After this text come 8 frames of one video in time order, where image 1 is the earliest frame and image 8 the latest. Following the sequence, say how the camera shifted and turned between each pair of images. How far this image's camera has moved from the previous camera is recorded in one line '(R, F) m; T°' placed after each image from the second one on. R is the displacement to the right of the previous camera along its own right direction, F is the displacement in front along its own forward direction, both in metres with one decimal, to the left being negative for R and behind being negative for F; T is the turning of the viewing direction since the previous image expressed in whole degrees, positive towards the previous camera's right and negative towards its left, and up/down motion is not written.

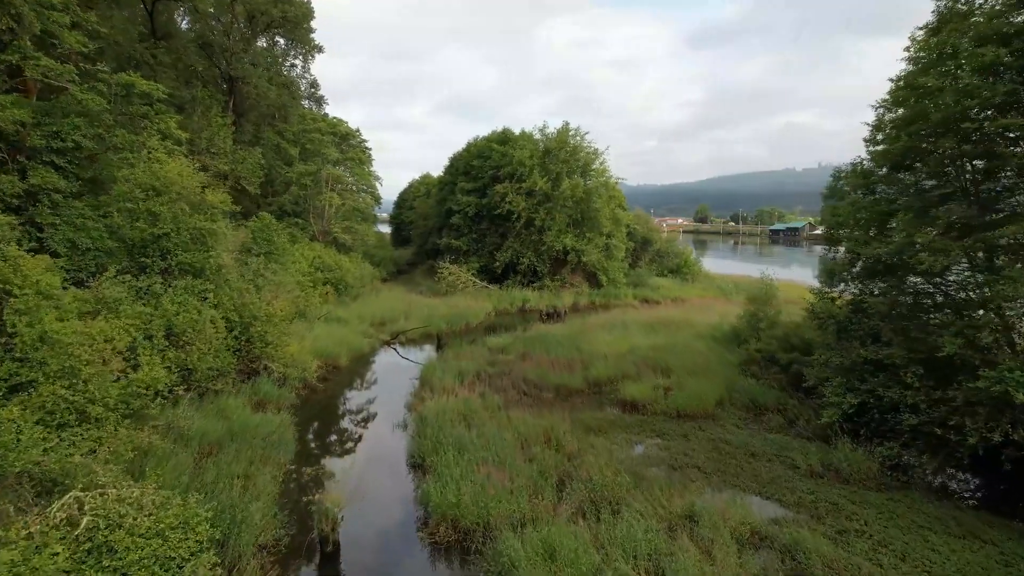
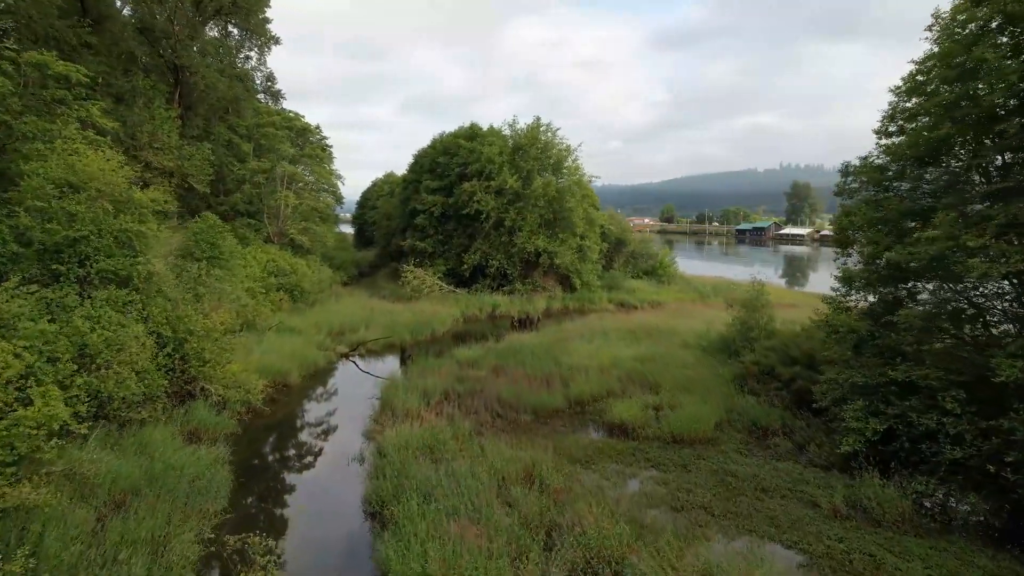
(-0.1, +1.3) m; +3°
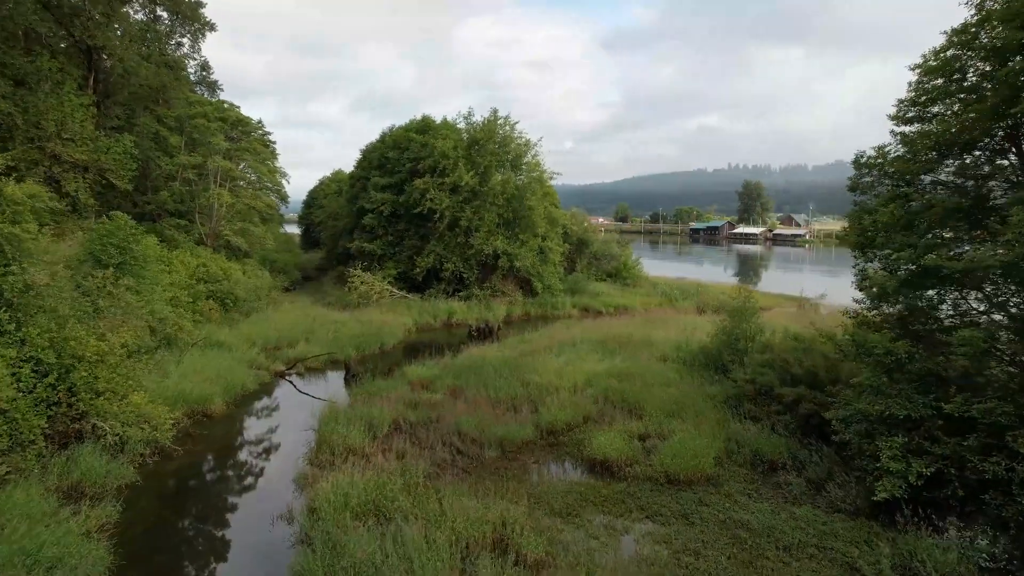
(-0.1, +1.6) m; +4°
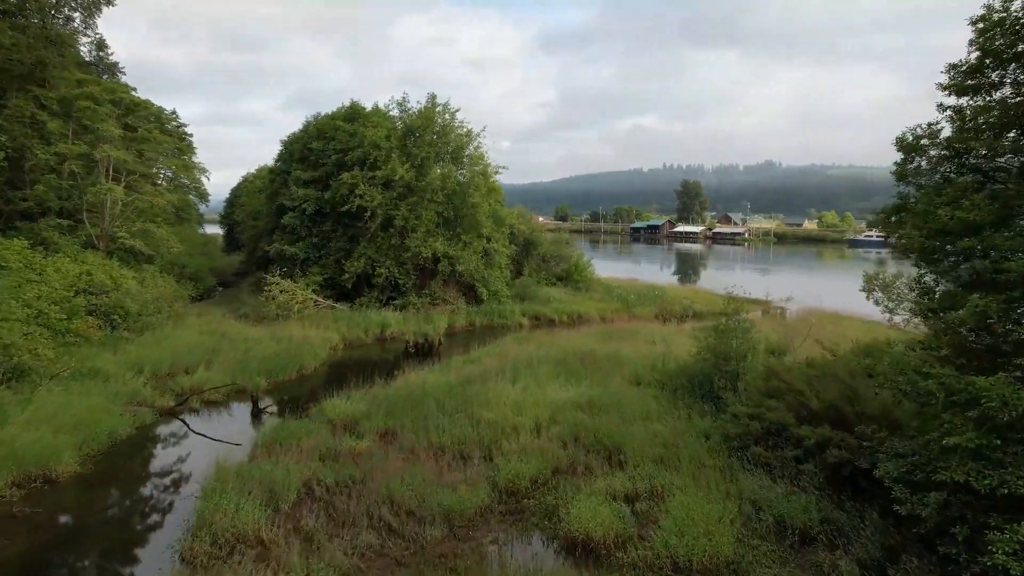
(-0.1, +2.3) m; +5°
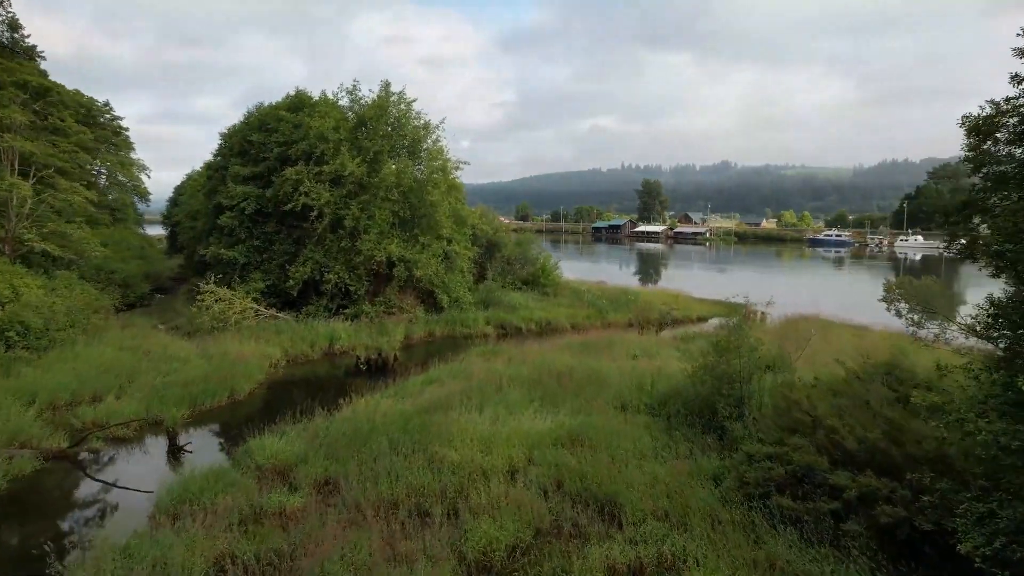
(-0.1, +1.6) m; +3°
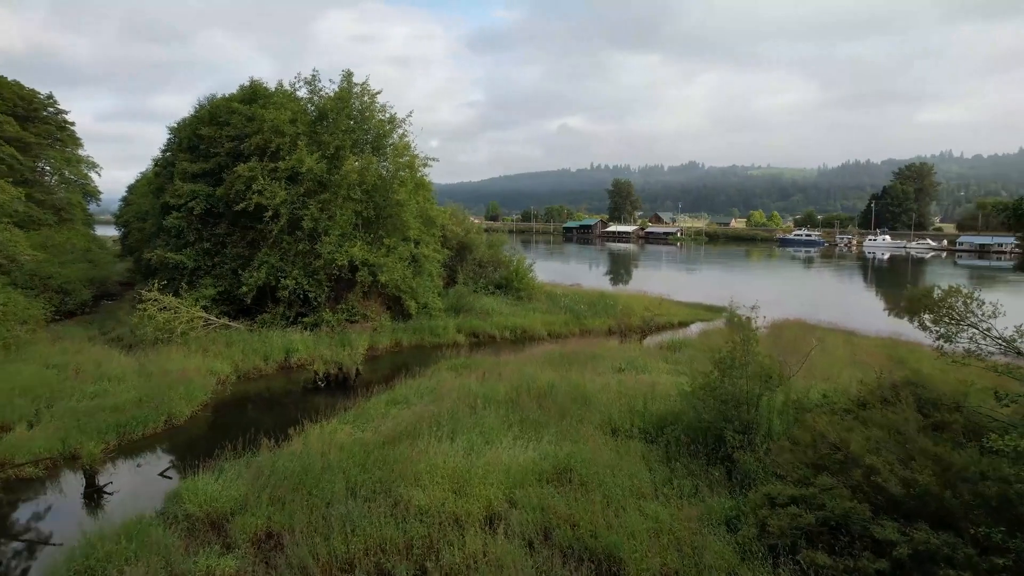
(-0.1, +1.2) m; +2°
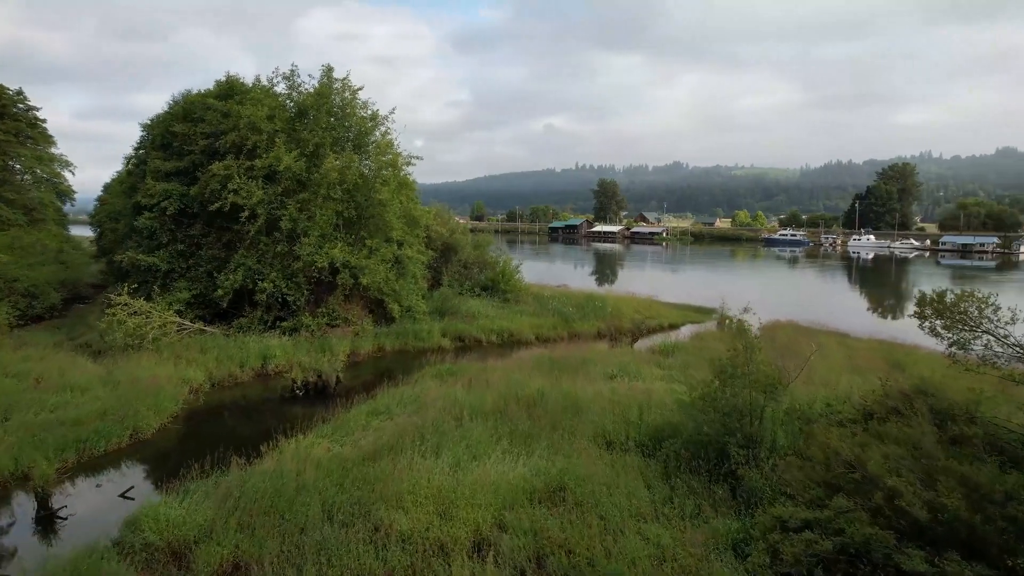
(0.0, +0.5) m; +1°
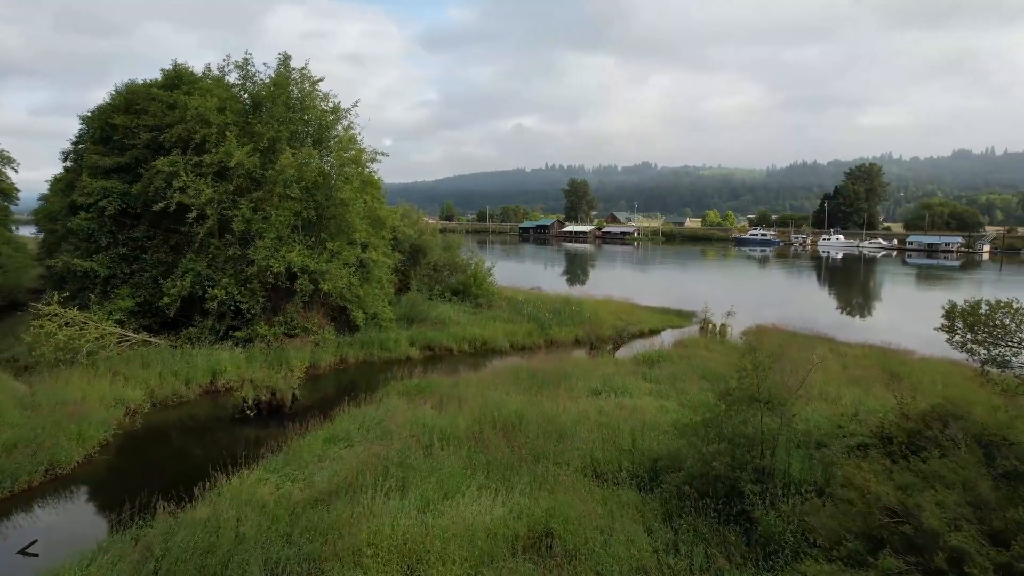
(-0.1, +1.0) m; +2°
